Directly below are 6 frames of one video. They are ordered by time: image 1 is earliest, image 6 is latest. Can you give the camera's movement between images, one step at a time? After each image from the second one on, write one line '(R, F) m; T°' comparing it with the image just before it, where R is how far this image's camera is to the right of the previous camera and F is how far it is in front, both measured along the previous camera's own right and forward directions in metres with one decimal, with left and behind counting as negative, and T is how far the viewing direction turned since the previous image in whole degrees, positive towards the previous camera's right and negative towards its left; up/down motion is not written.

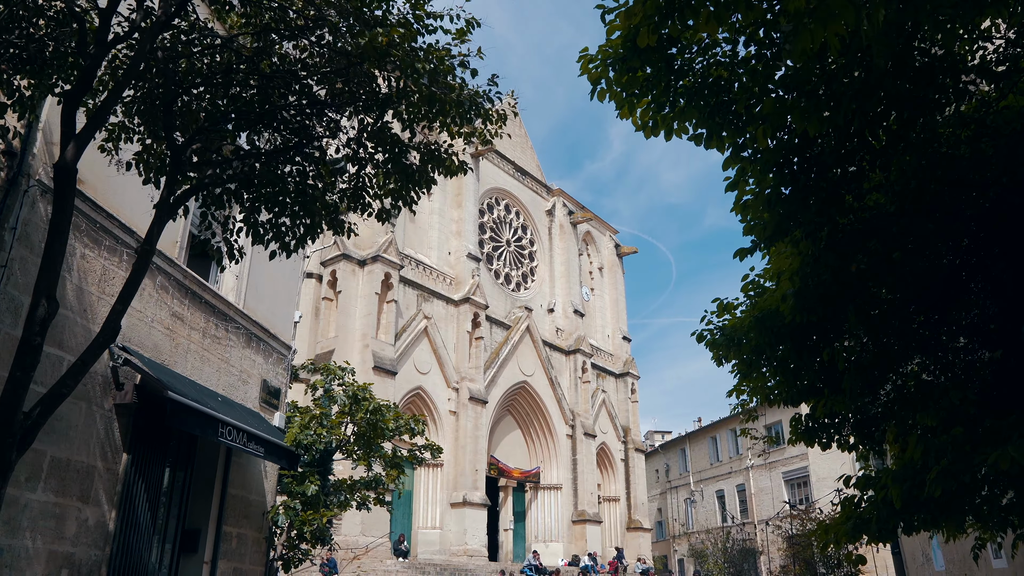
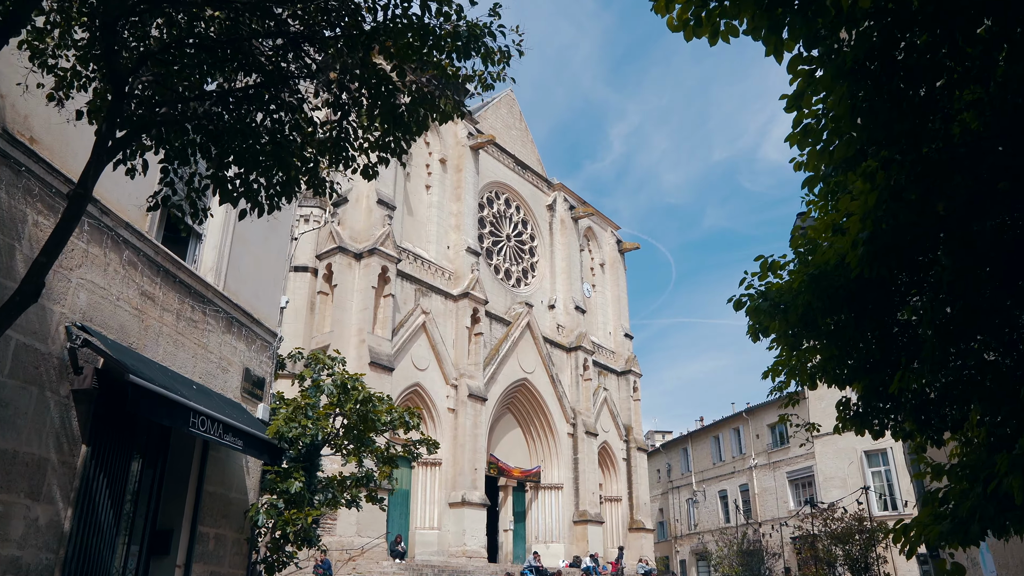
(0.0, +0.8) m; 0°
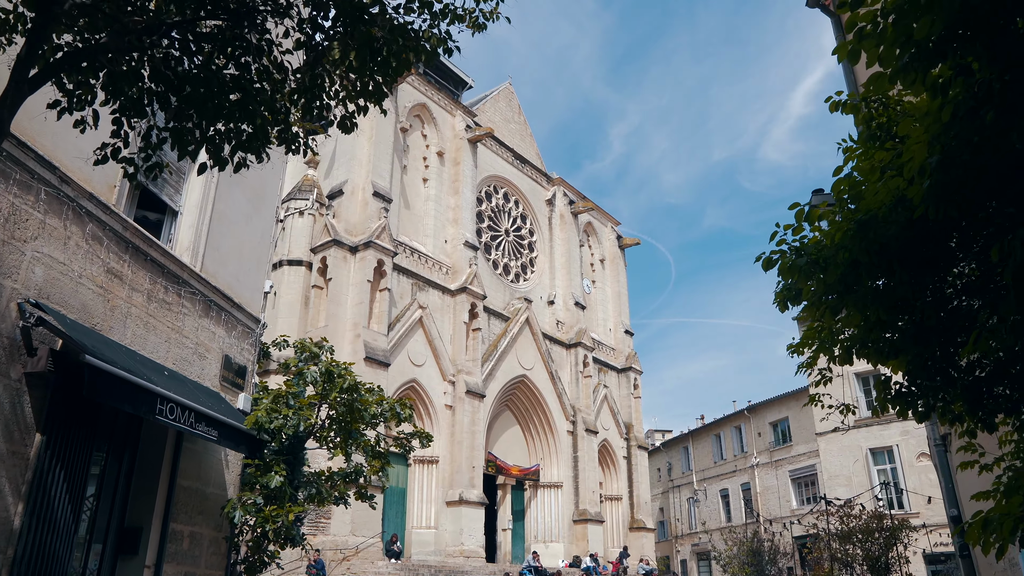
(0.0, +0.6) m; 0°
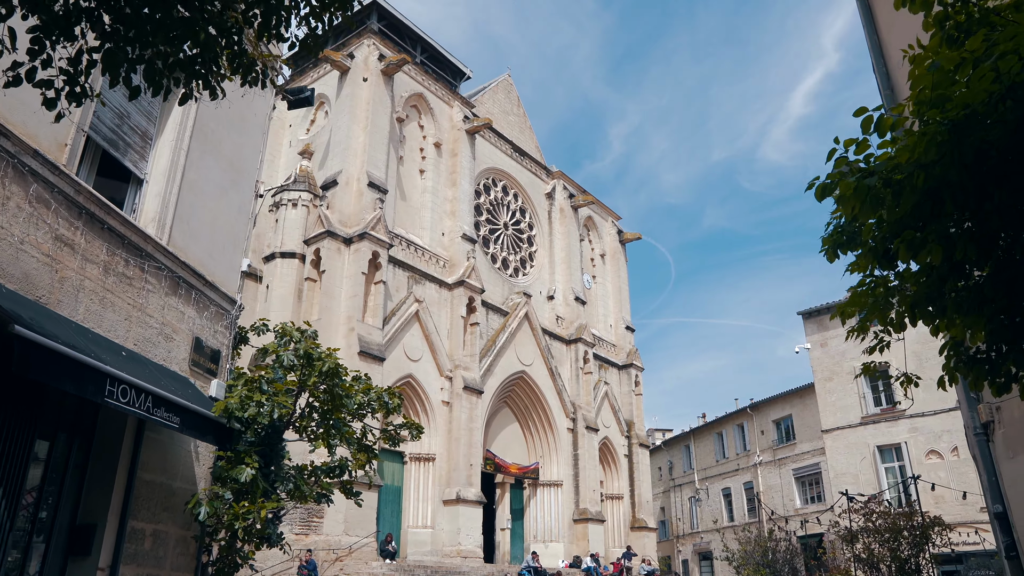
(0.0, +0.8) m; 0°
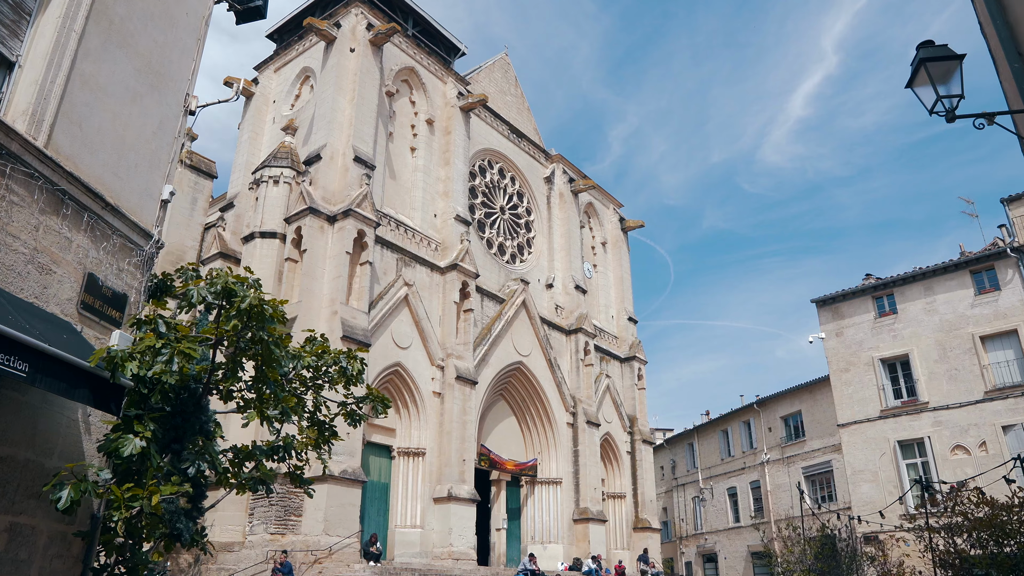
(+0.1, +2.0) m; 0°
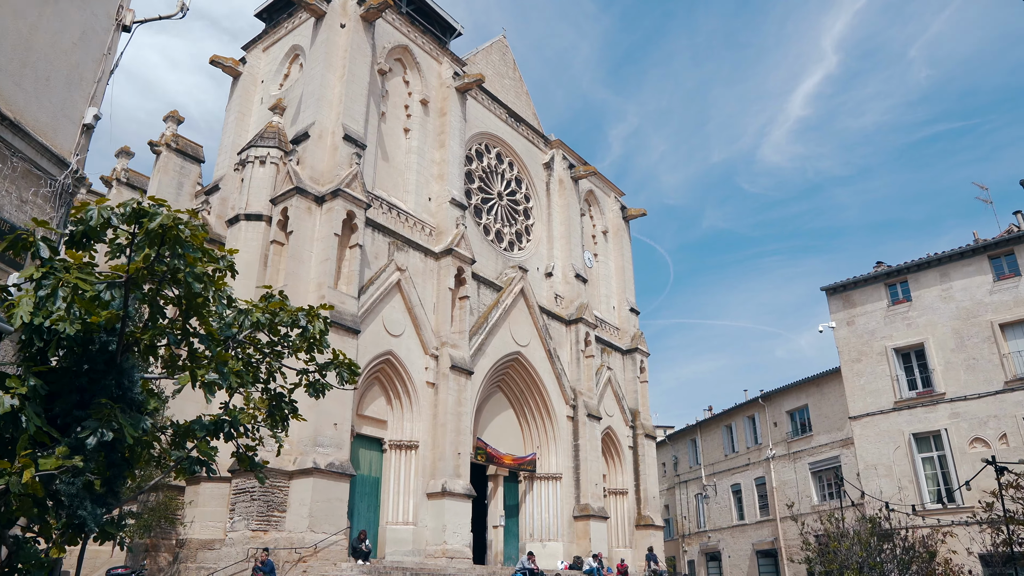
(+0.1, +1.3) m; 0°
